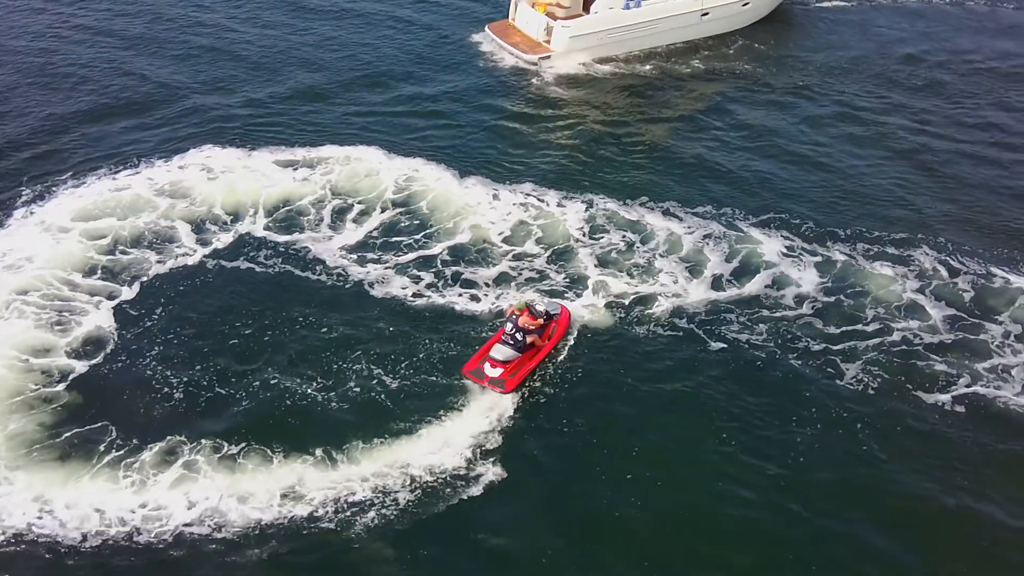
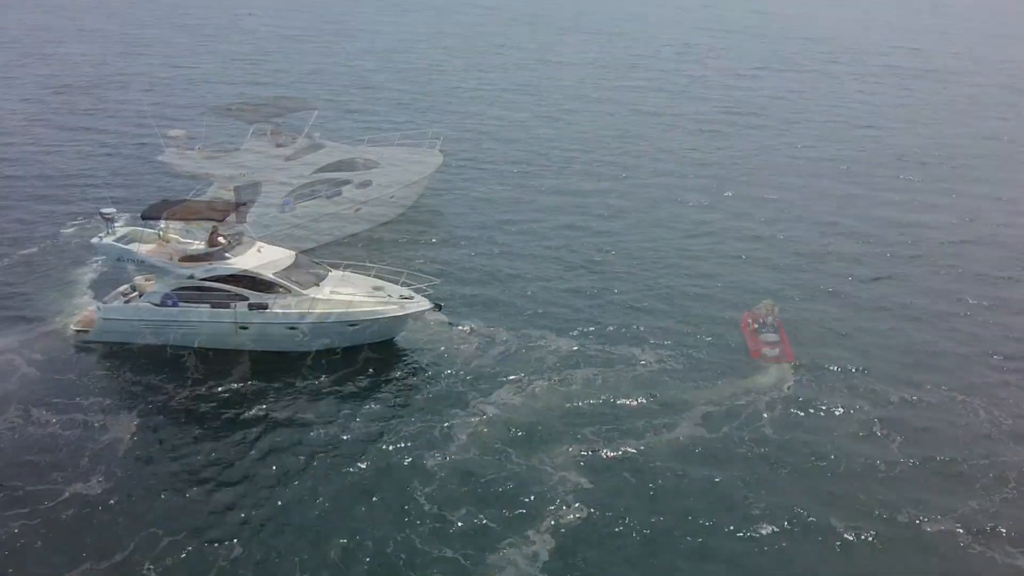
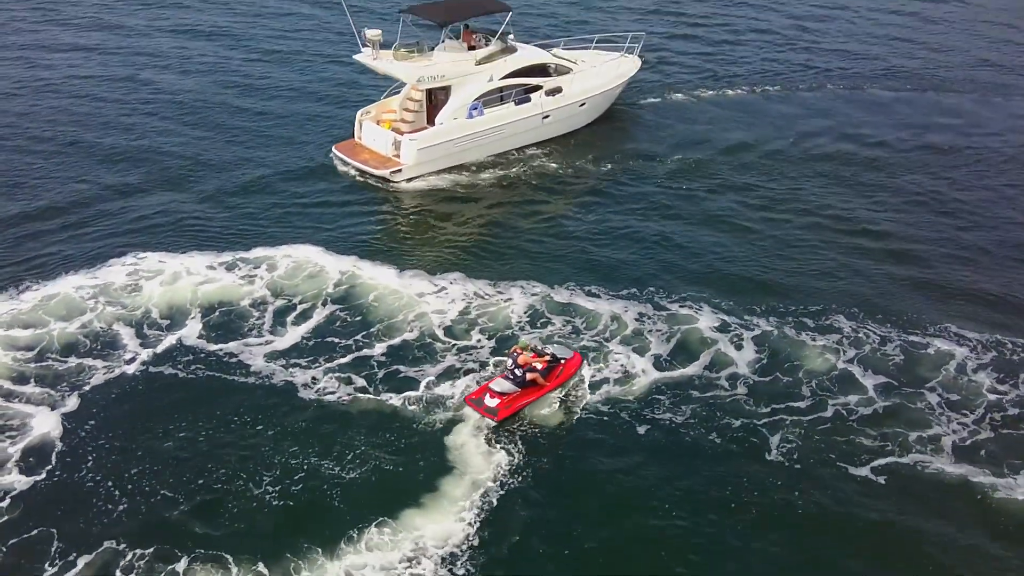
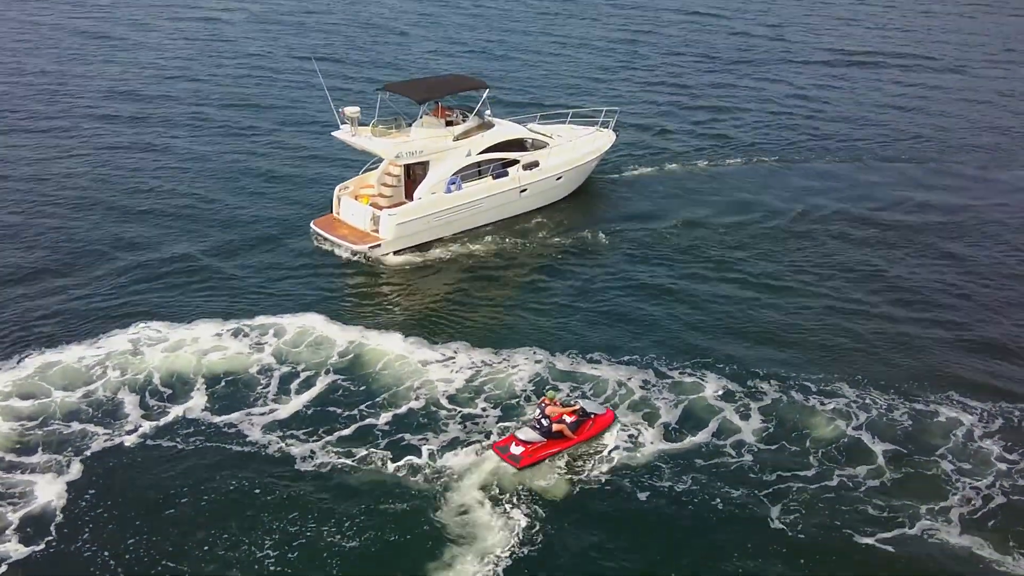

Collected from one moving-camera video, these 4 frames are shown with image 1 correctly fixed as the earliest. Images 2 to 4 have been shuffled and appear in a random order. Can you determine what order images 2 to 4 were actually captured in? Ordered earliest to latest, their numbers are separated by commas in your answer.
3, 4, 2
